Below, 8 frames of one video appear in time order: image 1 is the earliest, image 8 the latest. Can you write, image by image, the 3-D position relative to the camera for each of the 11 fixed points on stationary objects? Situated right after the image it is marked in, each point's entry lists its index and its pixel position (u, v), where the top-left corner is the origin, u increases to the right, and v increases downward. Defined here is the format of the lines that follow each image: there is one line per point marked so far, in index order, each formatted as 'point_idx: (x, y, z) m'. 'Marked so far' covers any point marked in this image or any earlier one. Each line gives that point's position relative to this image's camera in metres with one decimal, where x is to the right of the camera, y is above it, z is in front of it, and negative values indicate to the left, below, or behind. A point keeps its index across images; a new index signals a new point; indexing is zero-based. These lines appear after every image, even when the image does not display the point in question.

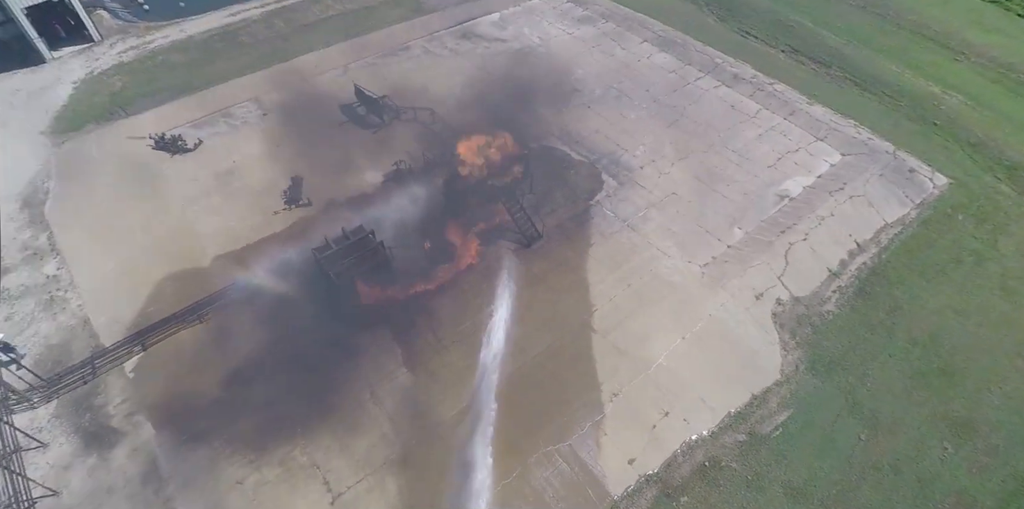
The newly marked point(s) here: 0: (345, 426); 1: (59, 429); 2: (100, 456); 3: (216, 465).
0: (-5.7, -5.8, +19.4) m
1: (-15.1, -5.8, +19.2) m
2: (-13.4, -6.5, +18.7) m
3: (-9.6, -6.8, +18.5) m
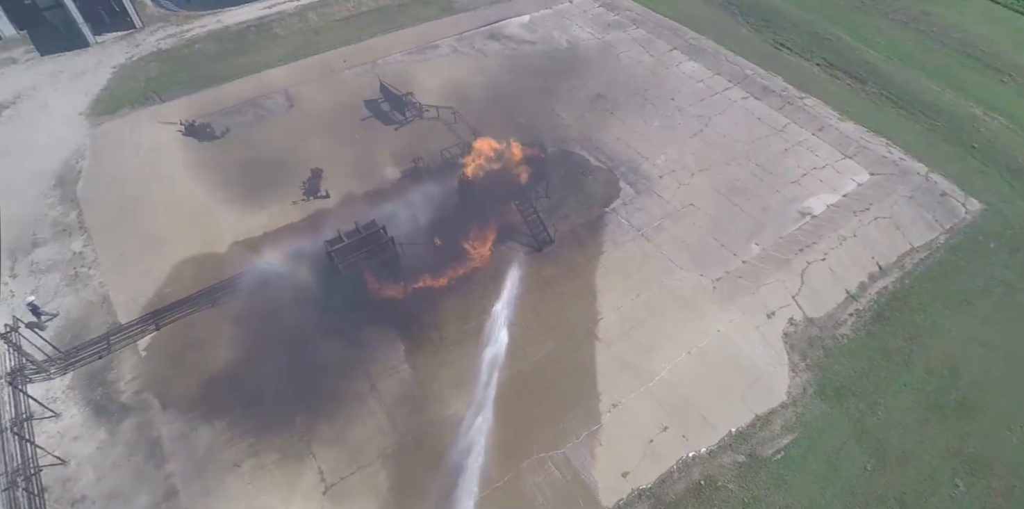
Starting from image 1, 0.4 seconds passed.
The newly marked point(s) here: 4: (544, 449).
0: (-5.8, -5.6, +19.7) m
1: (-15.2, -5.0, +19.9) m
2: (-13.6, -5.9, +19.3) m
3: (-9.8, -6.4, +18.9) m
4: (+1.0, -6.4, +18.7) m
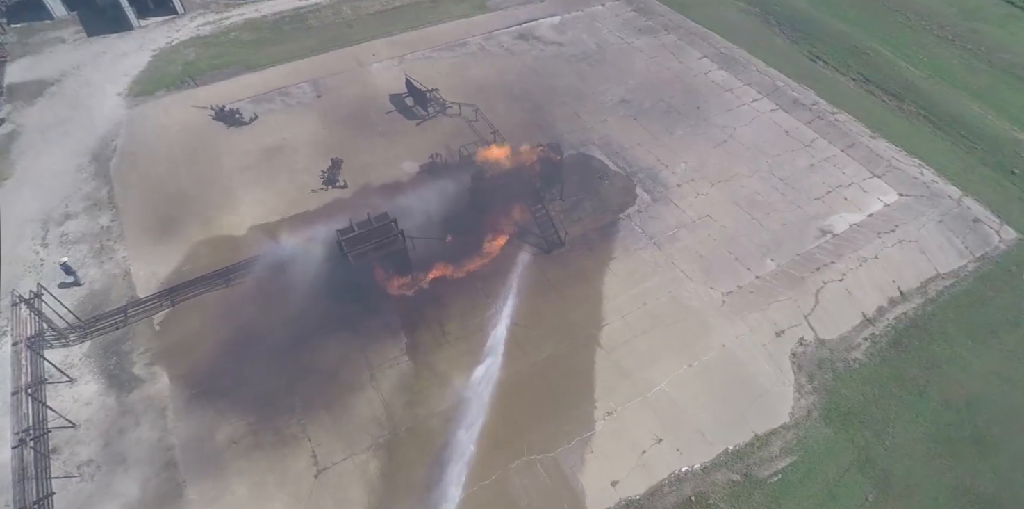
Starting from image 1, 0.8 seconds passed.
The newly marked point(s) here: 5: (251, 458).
0: (-6.0, -5.2, +20.0) m
1: (-15.3, -4.0, +20.7) m
2: (-13.8, -5.0, +20.1) m
3: (-10.0, -5.7, +19.5) m
4: (+0.7, -6.4, +18.7) m
5: (-8.5, -6.7, +18.8) m
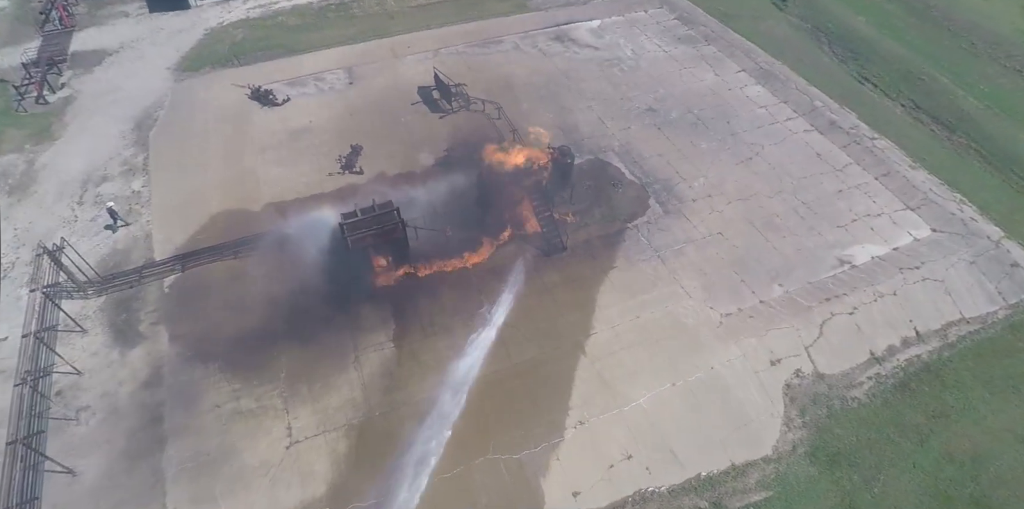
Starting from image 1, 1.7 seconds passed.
0: (-6.8, -4.6, +20.5) m
1: (-15.9, -2.5, +22.1) m
2: (-14.5, -3.6, +21.3) m
3: (-10.9, -4.7, +20.4) m
4: (-0.4, -6.4, +18.6) m
5: (-9.6, -5.8, +19.6) m
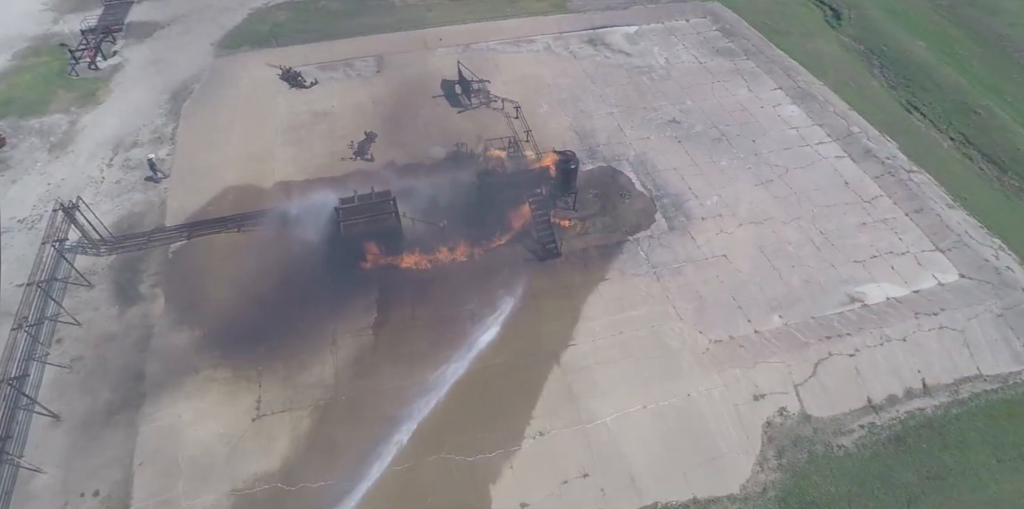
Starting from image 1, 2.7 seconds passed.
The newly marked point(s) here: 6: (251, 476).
0: (-7.8, -3.9, +20.8) m
1: (-16.4, -0.9, +23.2) m
2: (-15.2, -2.1, +22.3) m
3: (-11.9, -3.6, +21.1) m
4: (-1.8, -6.3, +18.4) m
5: (-10.7, -4.8, +20.2) m
6: (-8.3, -7.1, +18.4) m
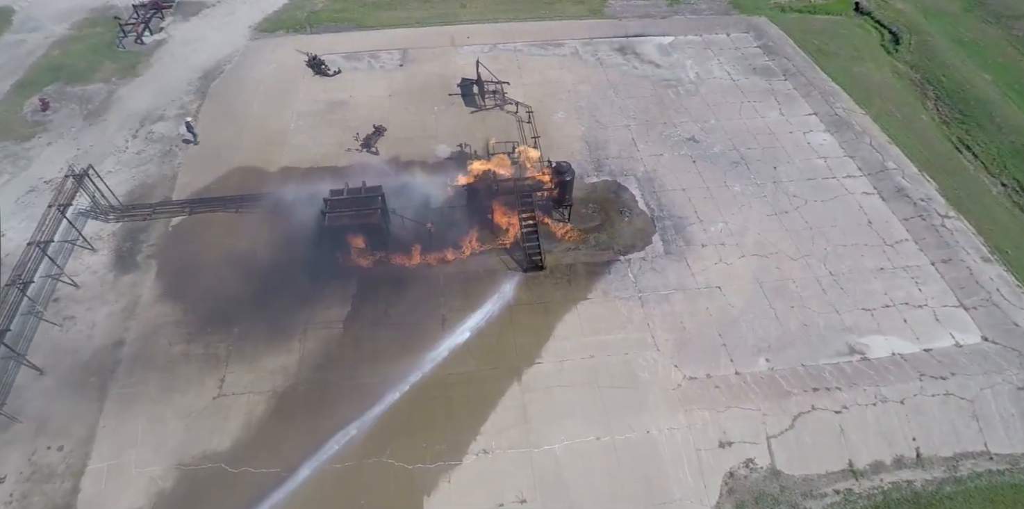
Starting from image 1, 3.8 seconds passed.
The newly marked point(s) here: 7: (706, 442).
0: (-9.0, -3.3, +21.0) m
1: (-17.1, +0.5, +24.2) m
2: (-16.1, -0.9, +23.2) m
3: (-13.0, -2.6, +21.7) m
4: (-3.6, -6.4, +18.1) m
5: (-12.1, -3.9, +20.7) m
6: (-10.1, -6.5, +18.7) m
7: (+6.2, -5.9, +18.2) m
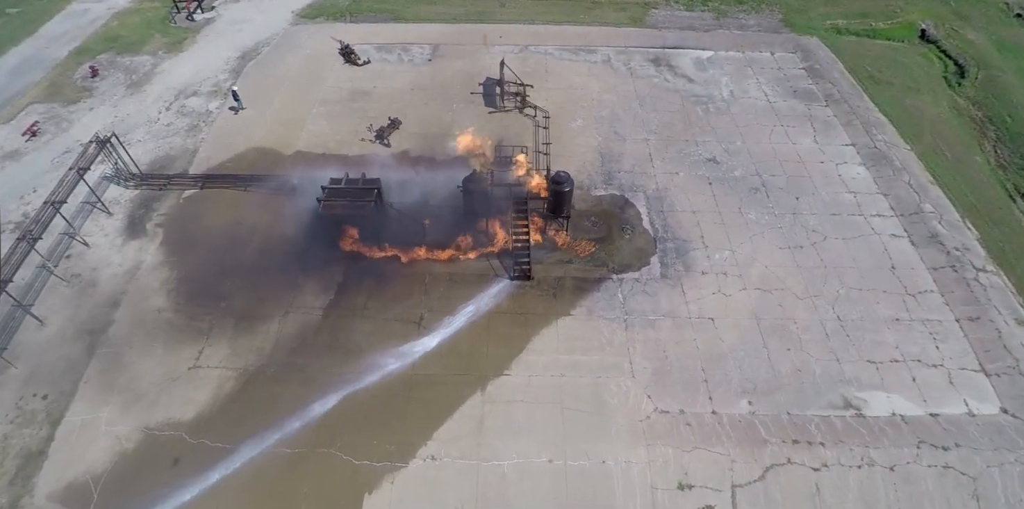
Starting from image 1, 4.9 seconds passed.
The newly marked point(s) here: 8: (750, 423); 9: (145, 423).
0: (-9.9, -2.6, +21.4) m
1: (-17.1, +2.1, +25.3) m
2: (-16.4, +0.6, +24.2) m
3: (-13.7, -1.5, +22.4) m
4: (-5.2, -6.2, +17.9) m
5: (-13.0, -2.8, +21.3) m
6: (-11.6, -5.5, +19.1) m
7: (+4.6, -6.7, +17.1) m
8: (+7.6, -5.3, +18.2) m
9: (-12.2, -5.6, +19.1) m
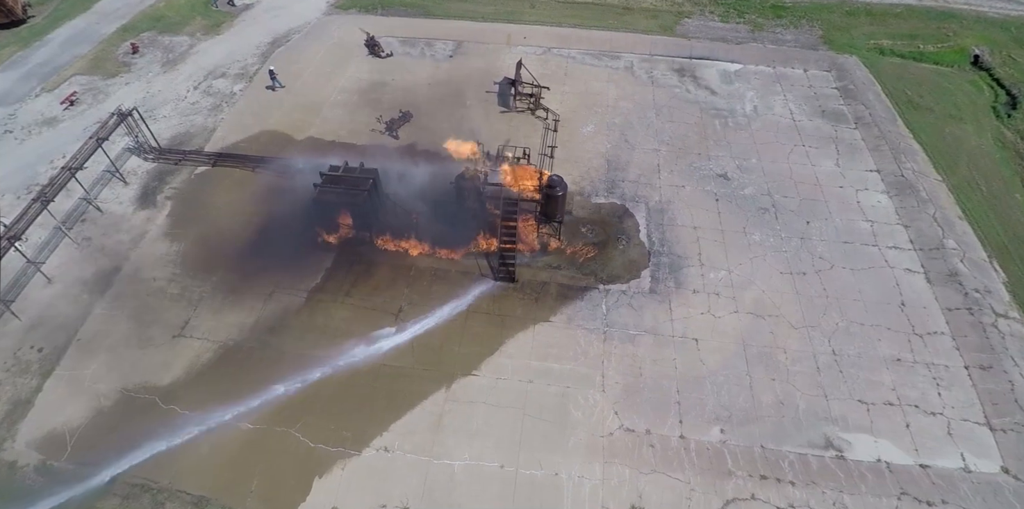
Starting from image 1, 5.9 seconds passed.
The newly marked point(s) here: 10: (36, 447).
0: (-10.6, -1.7, +21.8) m
1: (-17.1, +3.5, +26.4) m
2: (-16.6, +2.0, +25.2) m
3: (-14.3, -0.3, +23.1) m
4: (-6.5, -5.7, +18.0) m
5: (-13.8, -1.7, +22.0) m
6: (-12.7, -4.5, +19.7) m
7: (+3.1, -7.1, +16.4) m
8: (+6.2, -5.9, +17.2) m
9: (-13.4, -4.5, +19.7) m
10: (-15.2, -6.2, +18.3) m
